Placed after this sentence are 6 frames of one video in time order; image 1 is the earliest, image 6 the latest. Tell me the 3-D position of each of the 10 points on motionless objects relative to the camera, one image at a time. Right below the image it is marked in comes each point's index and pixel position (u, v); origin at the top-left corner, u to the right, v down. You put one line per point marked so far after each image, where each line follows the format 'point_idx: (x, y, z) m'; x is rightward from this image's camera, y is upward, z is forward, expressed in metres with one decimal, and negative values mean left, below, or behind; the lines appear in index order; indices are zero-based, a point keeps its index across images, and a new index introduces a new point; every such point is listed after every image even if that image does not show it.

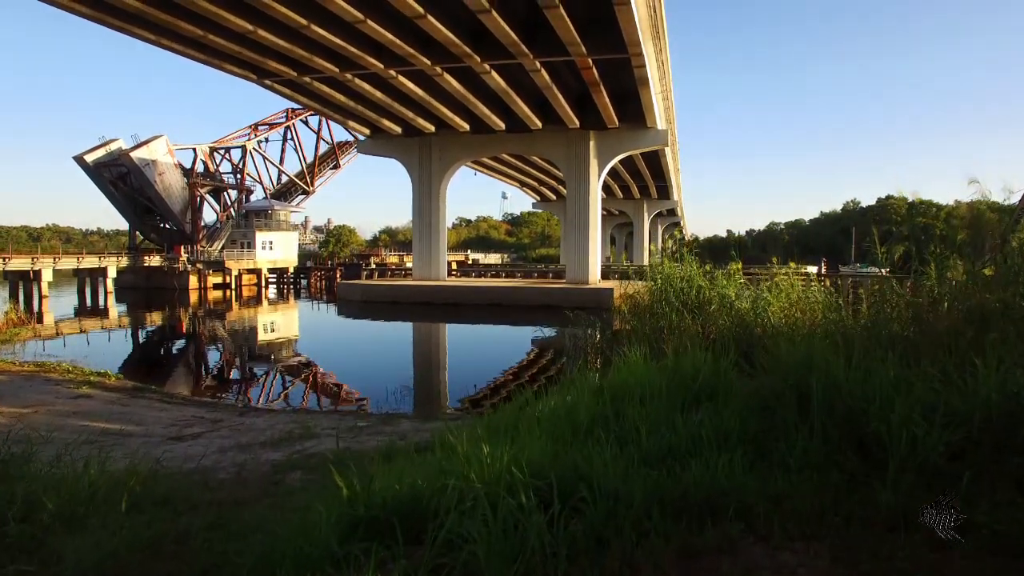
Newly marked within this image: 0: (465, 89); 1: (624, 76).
0: (-1.2, +5.5, +18.3) m
1: (+3.1, +5.8, +17.6) m
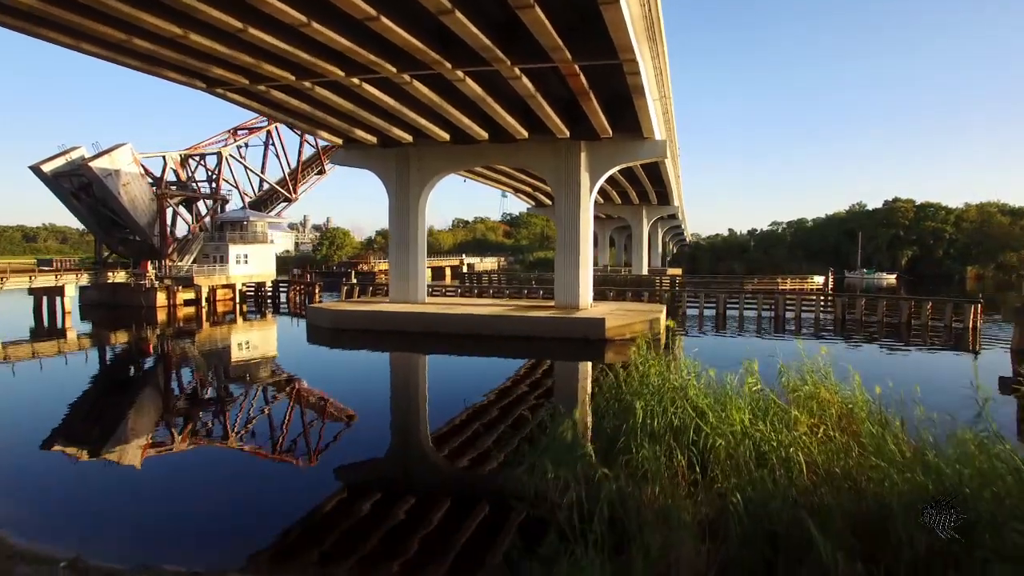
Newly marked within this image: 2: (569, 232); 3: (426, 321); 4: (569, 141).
0: (-1.7, +4.7, +16.4) m
1: (+2.6, +5.0, +15.8) m
2: (+1.8, +1.7, +19.8) m
3: (-2.5, -1.0, +19.3) m
4: (+1.7, +4.5, +19.8) m
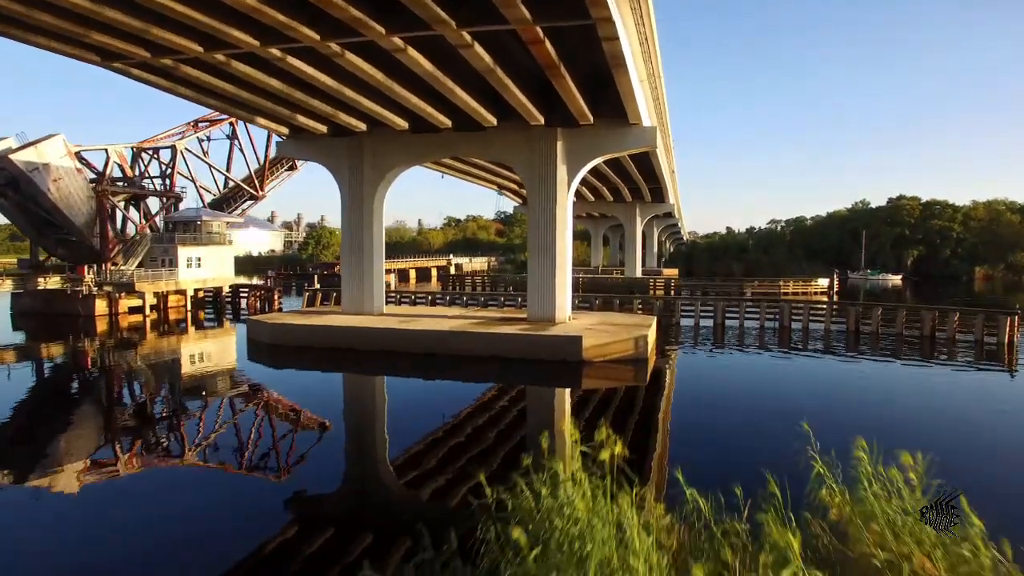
0: (-2.6, +4.4, +13.8) m
1: (+1.7, +4.7, +13.1) m
2: (+0.9, +1.4, +17.2) m
3: (-3.4, -1.3, +16.7) m
4: (+0.8, +4.2, +17.1) m
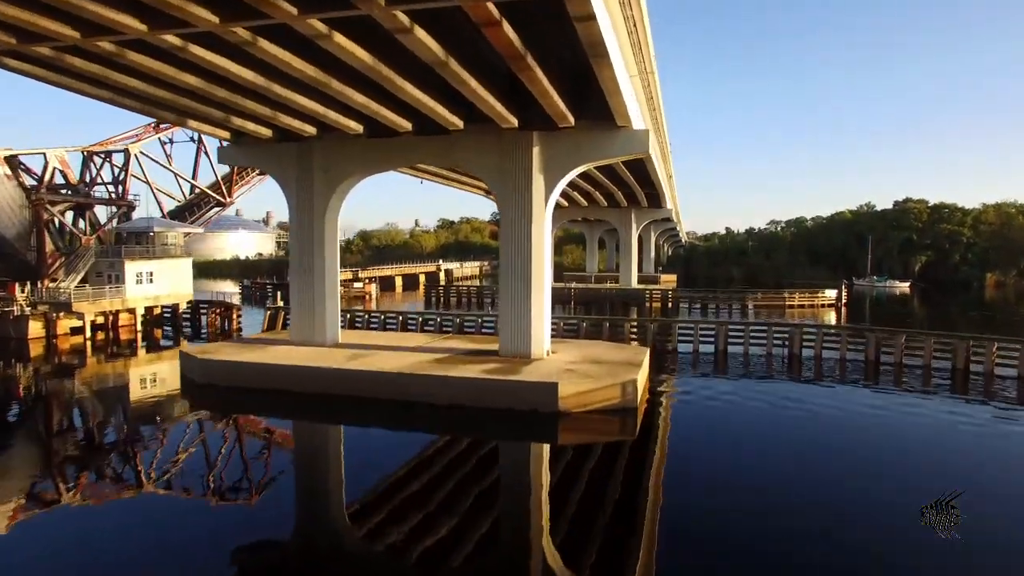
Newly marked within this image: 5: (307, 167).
0: (-3.3, +3.8, +11.3) m
1: (+1.0, +4.0, +10.7) m
2: (+0.1, +0.7, +14.7) m
3: (-4.1, -2.0, +14.3) m
4: (+0.1, +3.5, +14.7) m
5: (-5.3, +3.1, +16.7) m
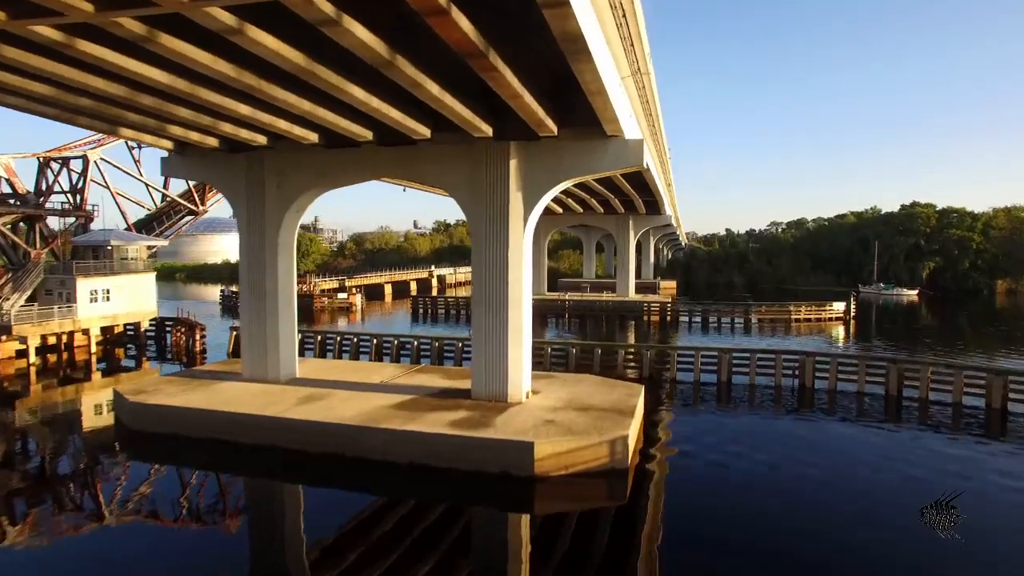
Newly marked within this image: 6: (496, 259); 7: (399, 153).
0: (-3.8, +3.1, +9.4) m
1: (+0.4, +3.3, +8.8) m
2: (-0.4, +0.1, +12.8) m
3: (-4.6, -2.6, +12.3) m
4: (-0.4, +2.9, +12.8) m
5: (-5.8, +2.5, +14.8) m
6: (-0.3, +0.6, +12.7) m
7: (-2.4, +2.9, +13.7) m
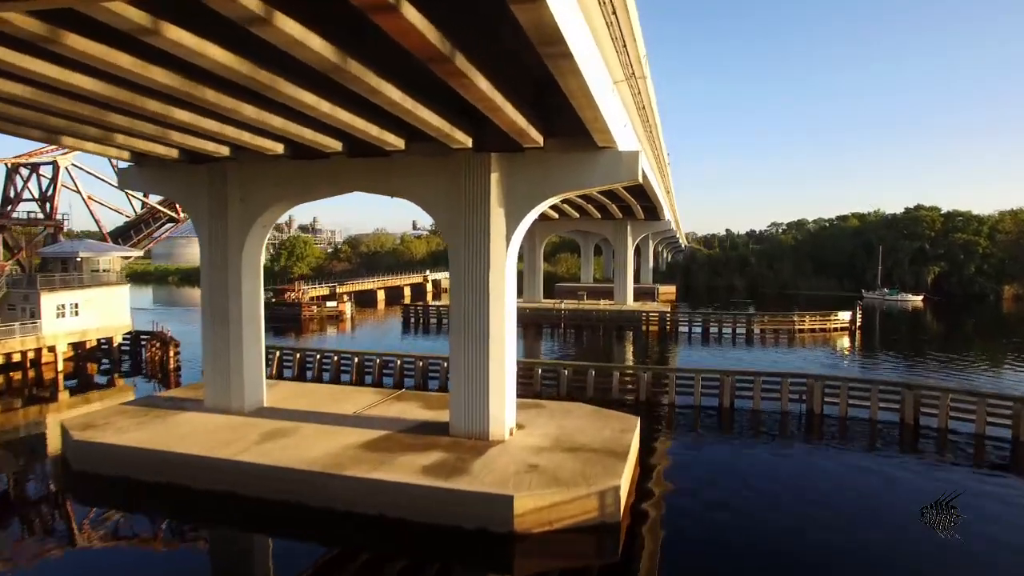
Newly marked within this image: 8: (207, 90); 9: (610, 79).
0: (-4.2, +2.6, +8.2) m
1: (+0.1, +2.9, +7.6) m
2: (-0.7, -0.4, +11.6) m
3: (-5.0, -3.1, +11.1) m
4: (-0.8, +2.4, +11.6) m
5: (-6.1, +2.0, +13.6) m
6: (-0.6, +0.1, +11.5) m
7: (-2.7, +2.4, +12.5) m
8: (-4.1, +2.6, +8.3) m
9: (+1.5, +3.3, +10.1) m
